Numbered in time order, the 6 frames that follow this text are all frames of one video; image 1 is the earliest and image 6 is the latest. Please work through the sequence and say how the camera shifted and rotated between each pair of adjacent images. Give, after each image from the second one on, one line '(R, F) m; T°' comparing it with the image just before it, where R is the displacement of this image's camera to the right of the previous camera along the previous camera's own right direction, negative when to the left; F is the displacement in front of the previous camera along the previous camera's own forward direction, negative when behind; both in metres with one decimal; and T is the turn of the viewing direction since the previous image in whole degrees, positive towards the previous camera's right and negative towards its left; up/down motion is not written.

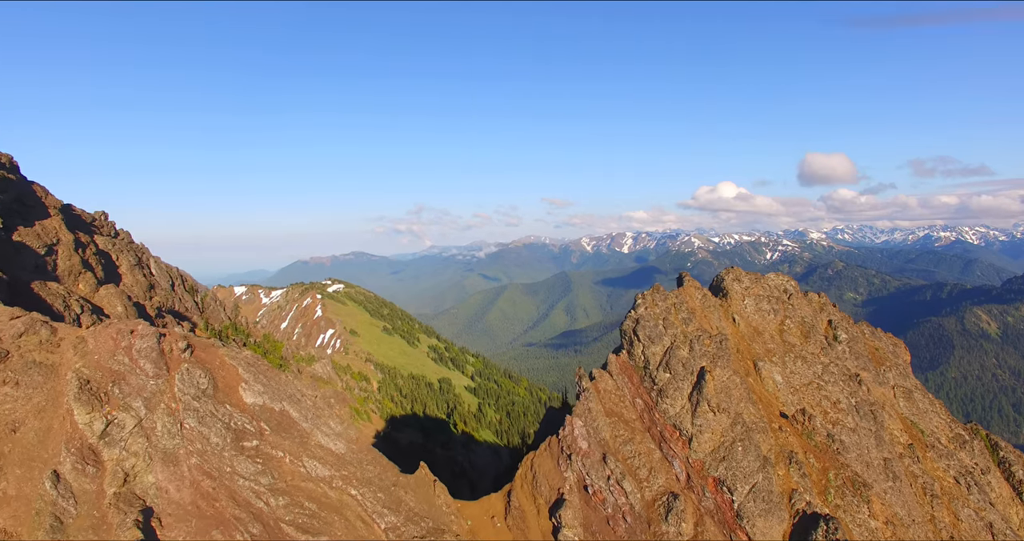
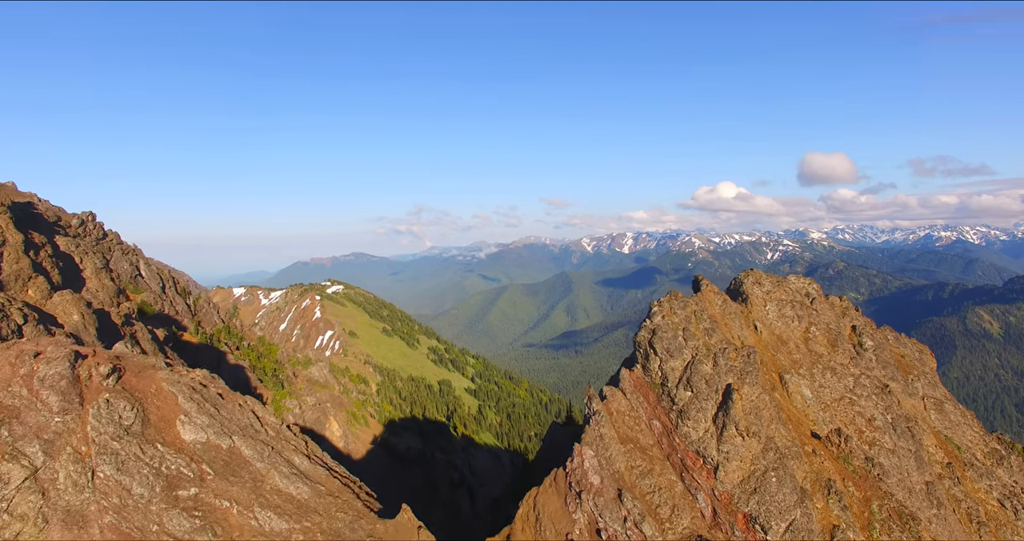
(0.0, +2.2) m; 0°
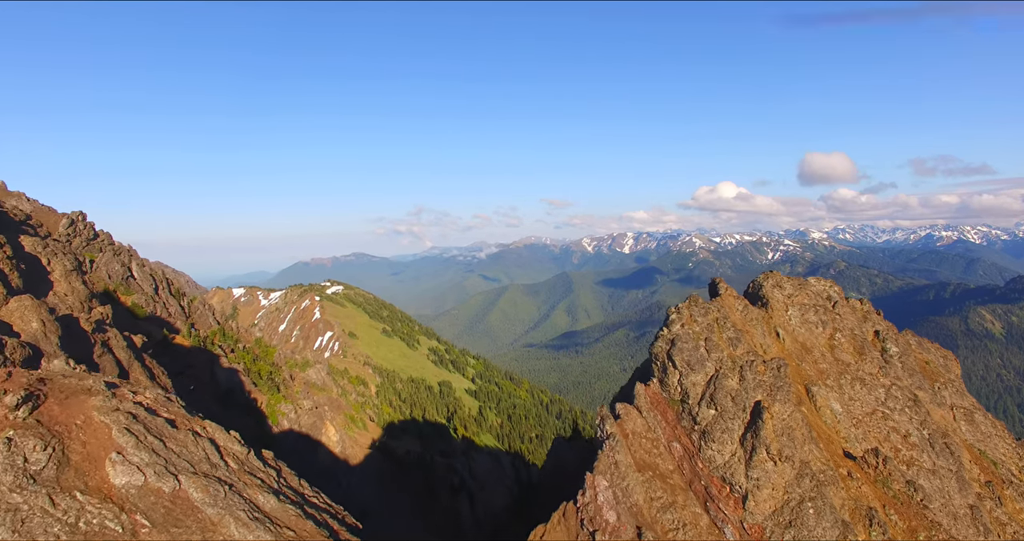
(0.0, +1.8) m; 0°
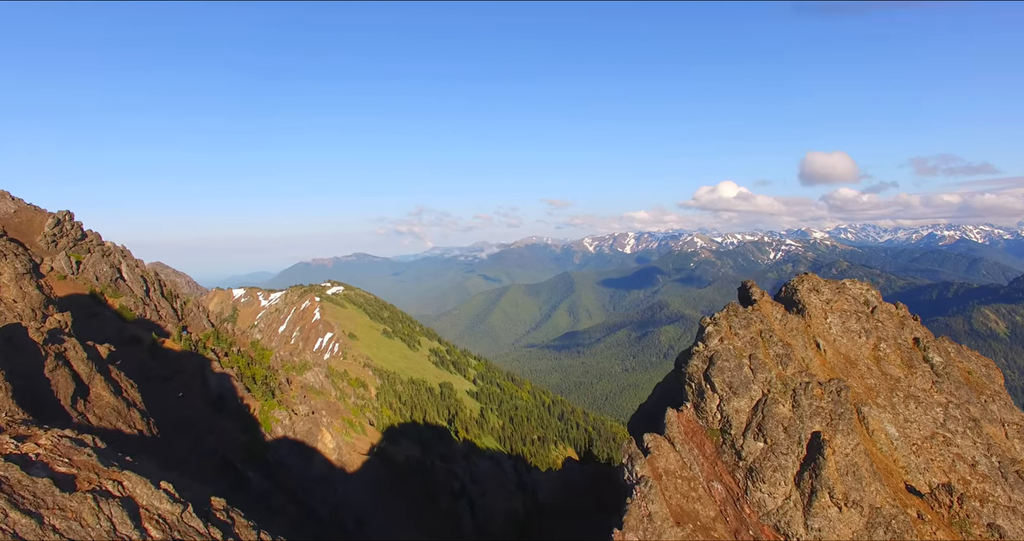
(-0.1, +2.5) m; 0°
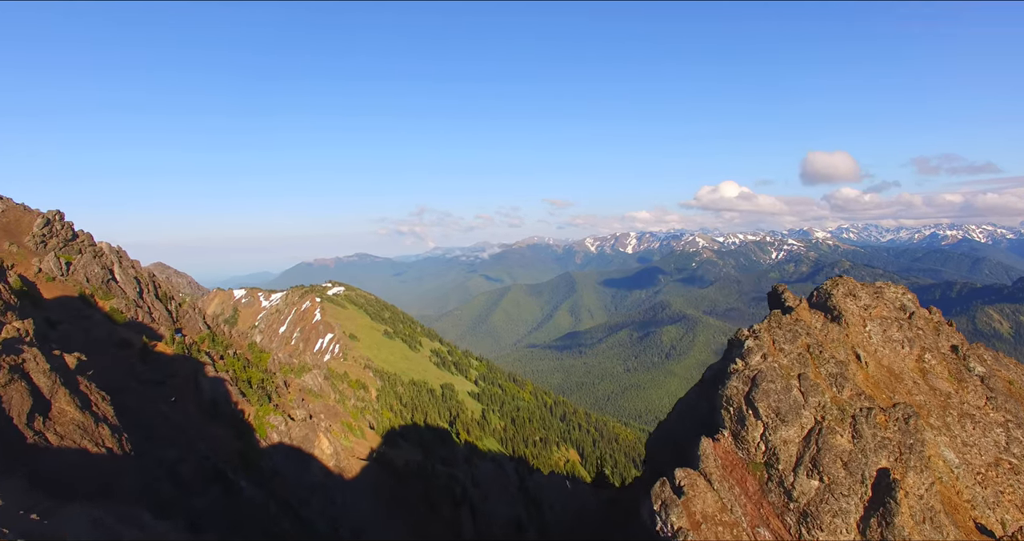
(-0.1, +1.9) m; 0°
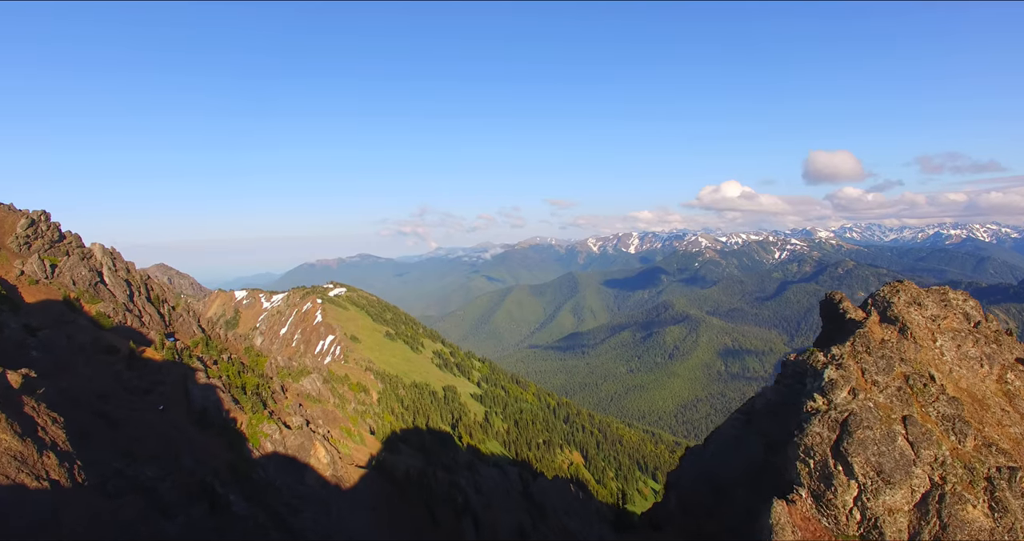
(-0.1, +2.7) m; 0°
